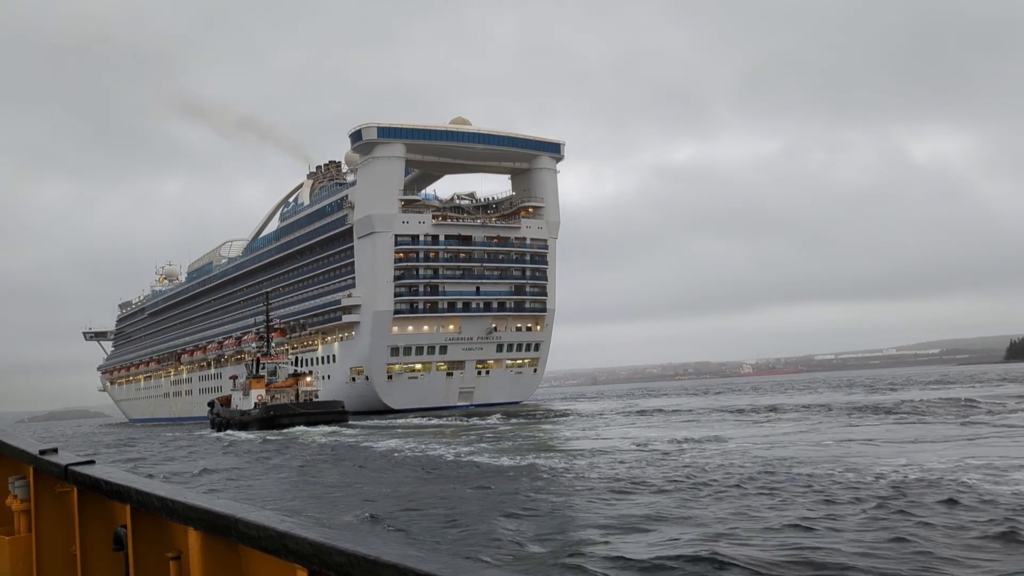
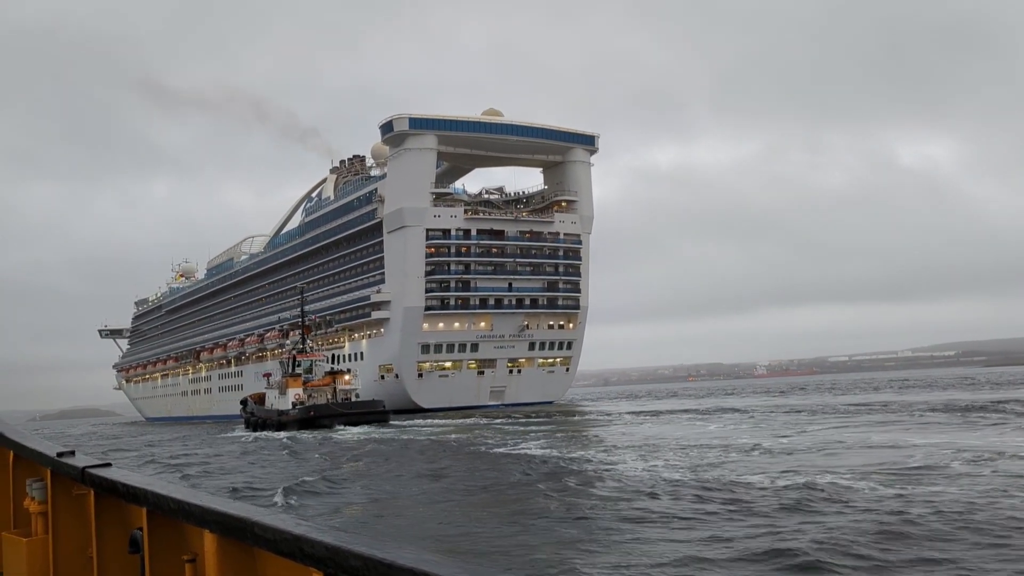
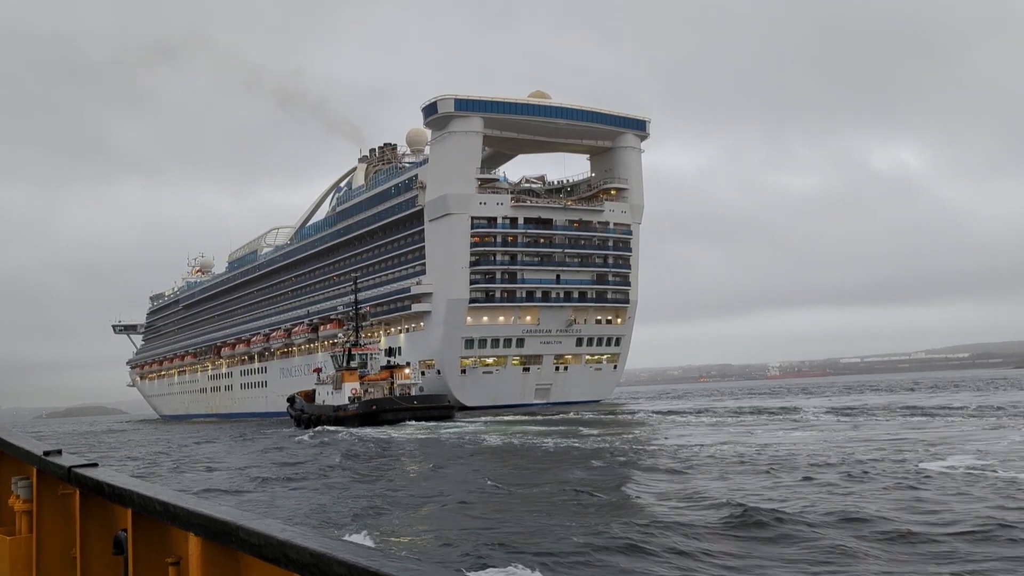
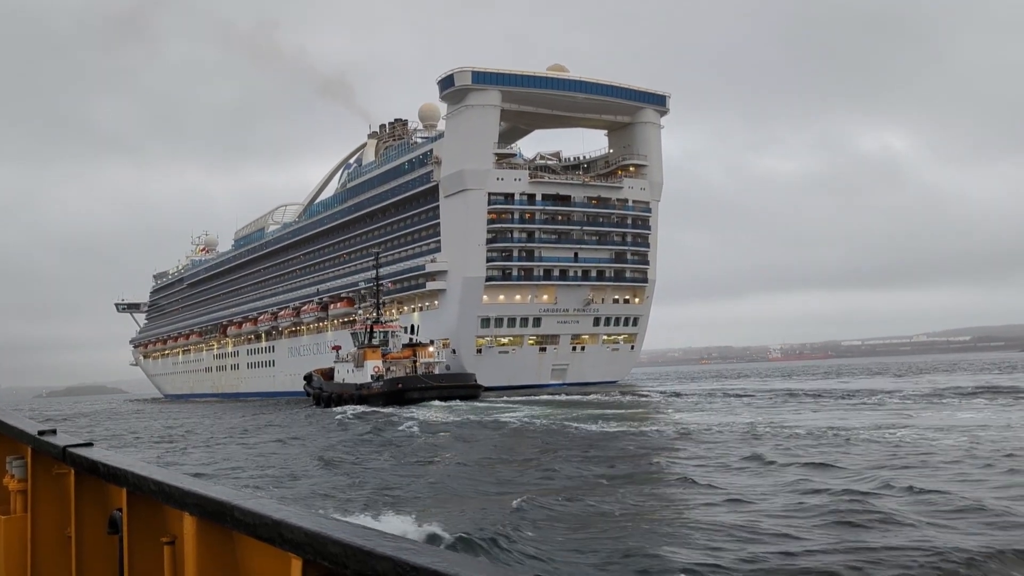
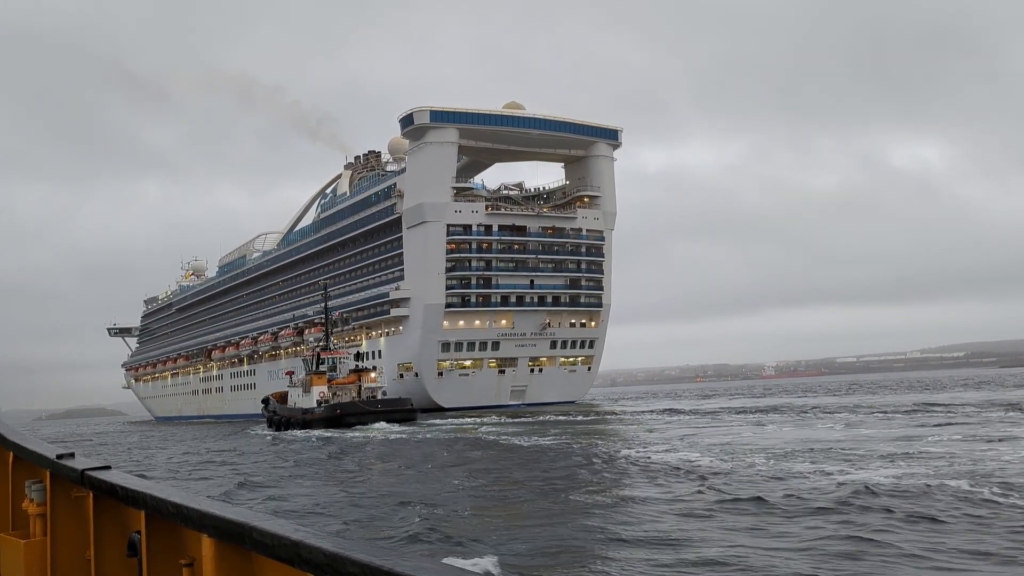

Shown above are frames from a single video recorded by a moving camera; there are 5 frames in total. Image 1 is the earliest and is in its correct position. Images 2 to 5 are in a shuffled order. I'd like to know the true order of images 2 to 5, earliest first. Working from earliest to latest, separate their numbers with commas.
2, 5, 3, 4
